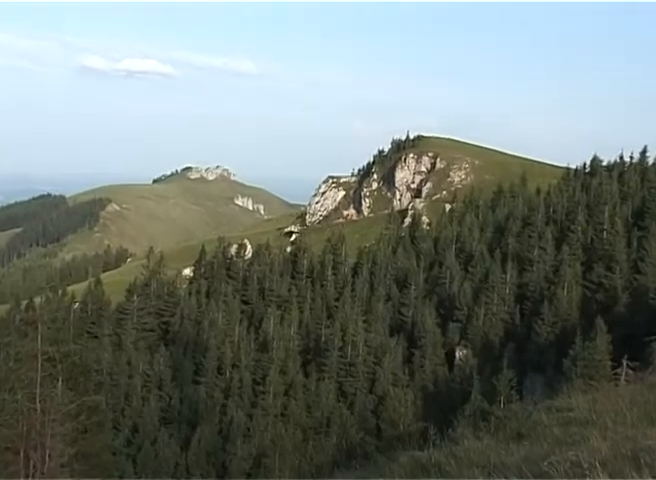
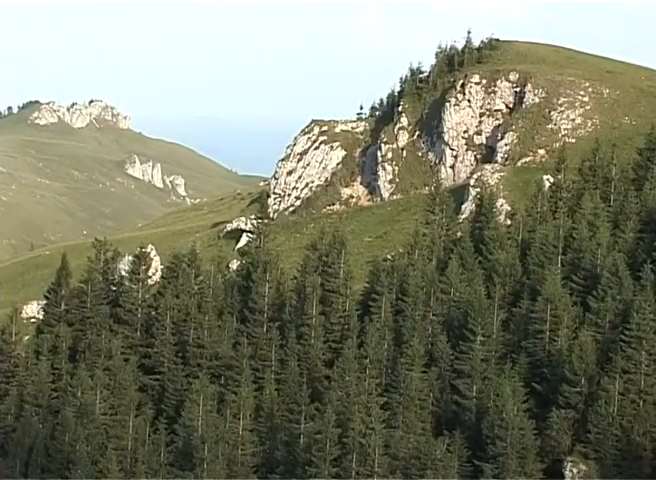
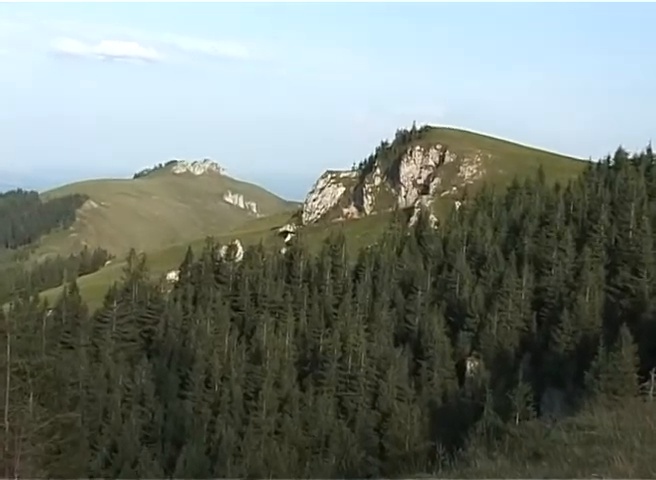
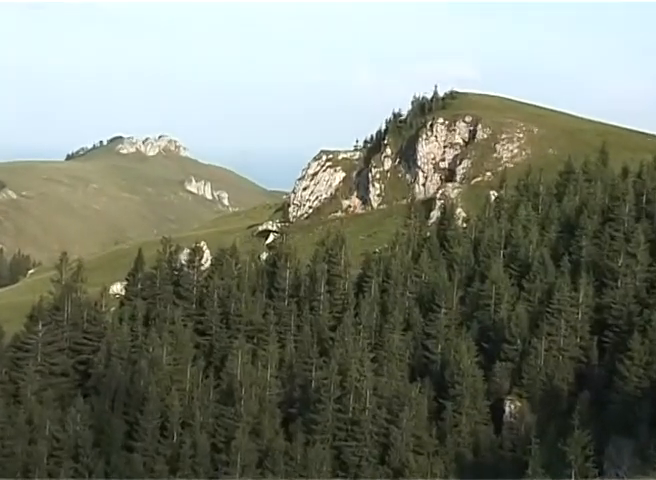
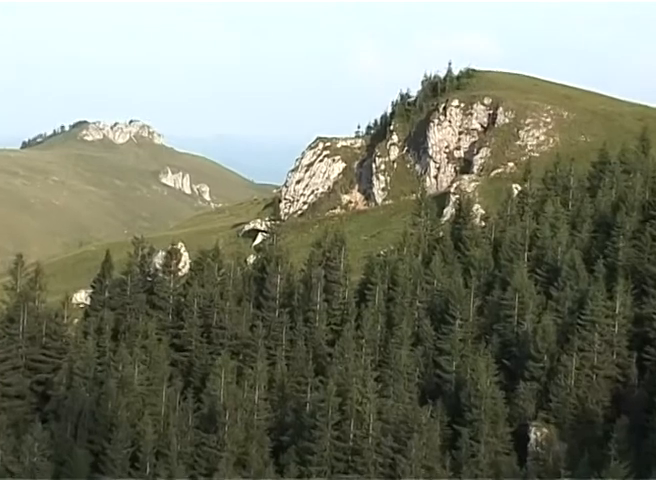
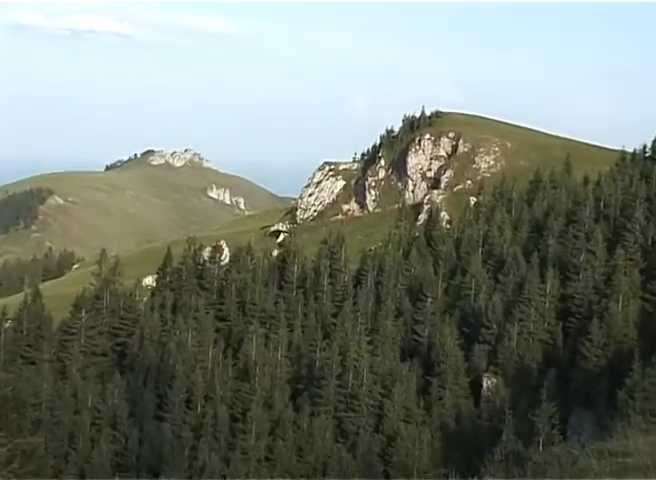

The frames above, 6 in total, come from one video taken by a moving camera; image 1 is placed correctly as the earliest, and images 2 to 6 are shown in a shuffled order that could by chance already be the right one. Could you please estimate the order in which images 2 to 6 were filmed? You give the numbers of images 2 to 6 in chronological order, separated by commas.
3, 6, 4, 5, 2
